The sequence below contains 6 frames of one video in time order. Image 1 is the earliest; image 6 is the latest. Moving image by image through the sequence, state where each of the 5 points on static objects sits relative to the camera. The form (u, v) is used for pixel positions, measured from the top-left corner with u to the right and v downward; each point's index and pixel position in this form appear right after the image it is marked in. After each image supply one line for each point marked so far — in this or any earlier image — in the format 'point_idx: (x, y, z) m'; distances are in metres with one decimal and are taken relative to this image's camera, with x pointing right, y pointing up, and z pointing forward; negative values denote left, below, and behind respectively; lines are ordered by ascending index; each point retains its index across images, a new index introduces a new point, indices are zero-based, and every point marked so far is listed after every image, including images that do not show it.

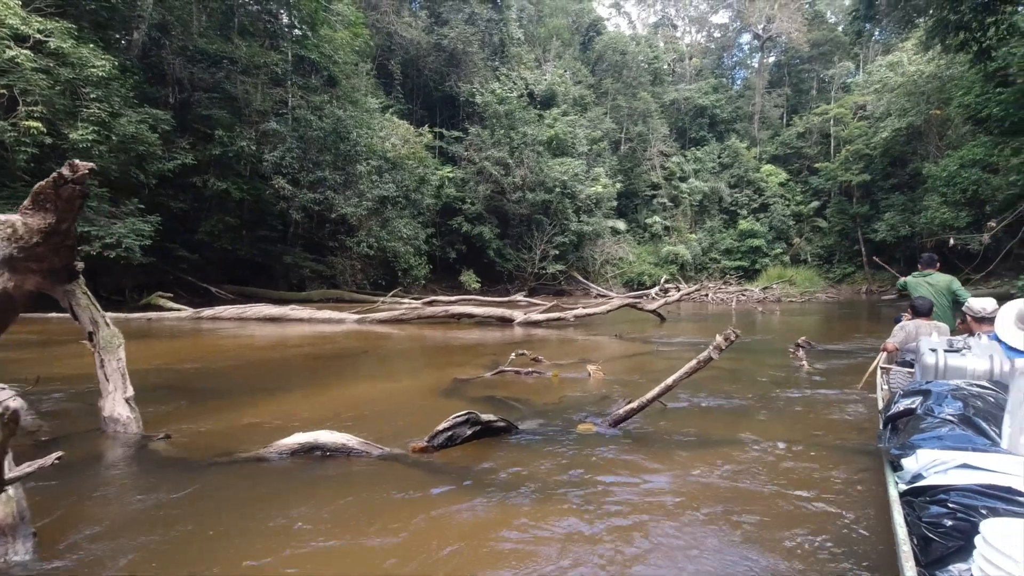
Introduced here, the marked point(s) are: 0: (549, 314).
0: (+0.6, -0.6, +11.4) m
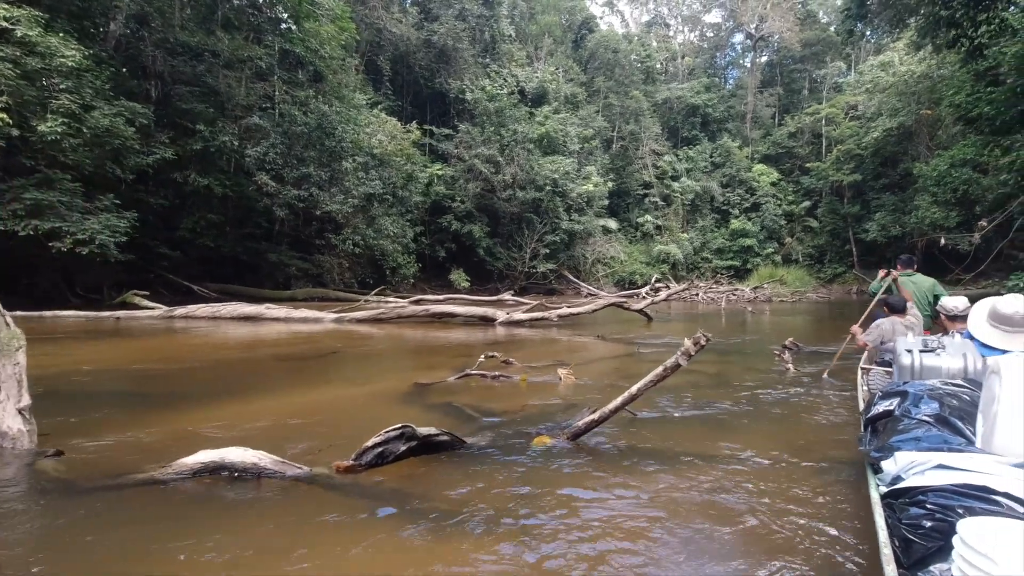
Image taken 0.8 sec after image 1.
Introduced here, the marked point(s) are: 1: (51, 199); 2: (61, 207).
0: (+0.3, -0.6, +11.2) m
1: (-9.7, +1.9, +11.3) m
2: (-9.8, +1.8, +11.5) m
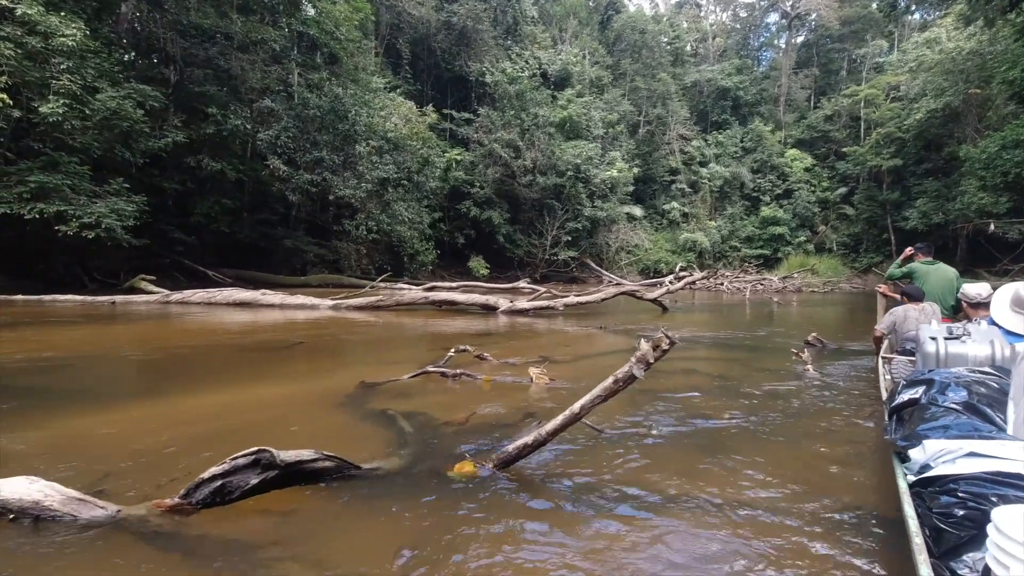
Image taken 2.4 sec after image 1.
0: (+0.5, -0.3, +10.6) m
1: (-9.5, +2.2, +11.2) m
2: (-9.6, +2.1, +11.5) m
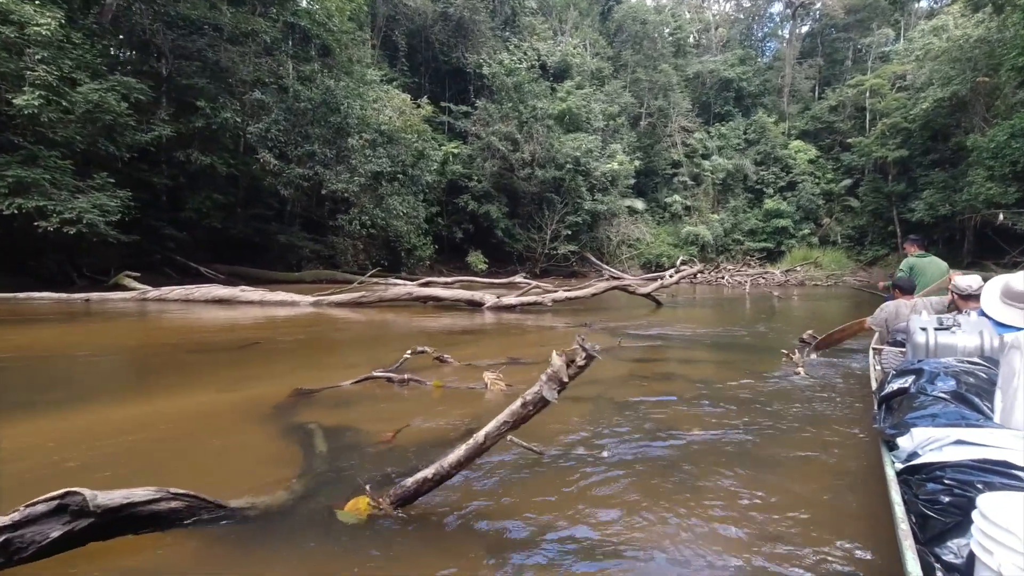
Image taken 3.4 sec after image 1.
0: (+0.3, -0.2, +10.3) m
1: (-9.7, +2.3, +10.9) m
2: (-9.8, +2.2, +11.2) m
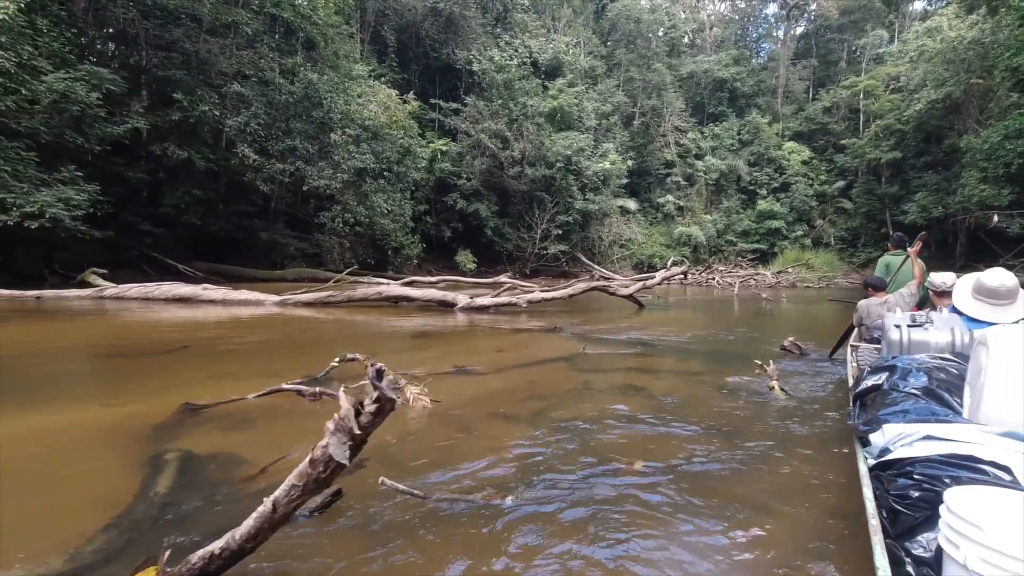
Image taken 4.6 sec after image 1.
0: (-0.1, -0.2, +10.0) m
1: (-10.0, +2.4, +10.5) m
2: (-10.1, +2.3, +10.7) m
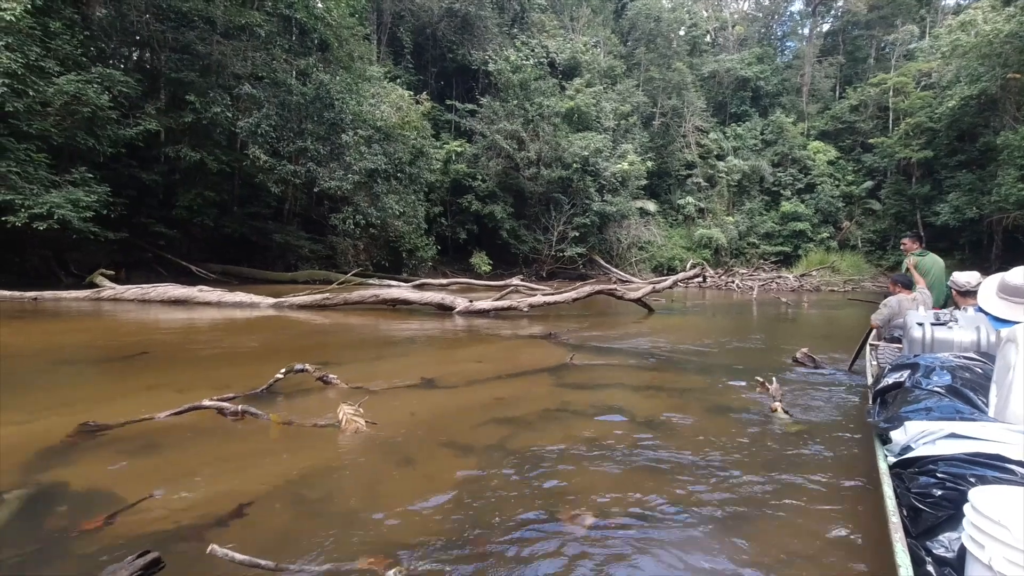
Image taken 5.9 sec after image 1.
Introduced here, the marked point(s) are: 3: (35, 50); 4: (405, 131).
0: (0.0, -0.3, +9.6) m
1: (-9.9, +2.3, +10.5) m
2: (-10.0, +2.2, +10.8) m
3: (-9.5, +4.8, +10.8) m
4: (-3.8, +5.6, +19.0) m
